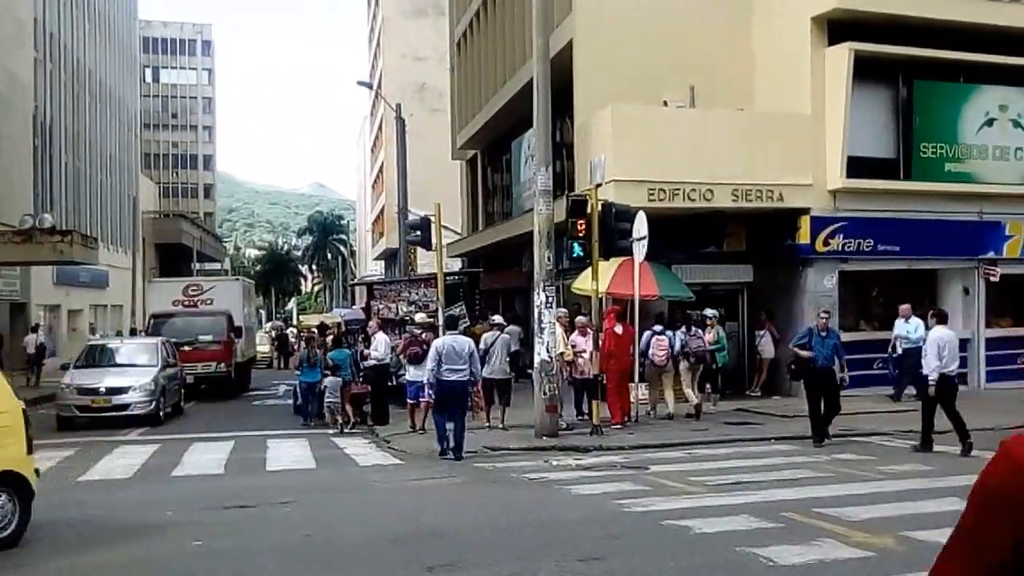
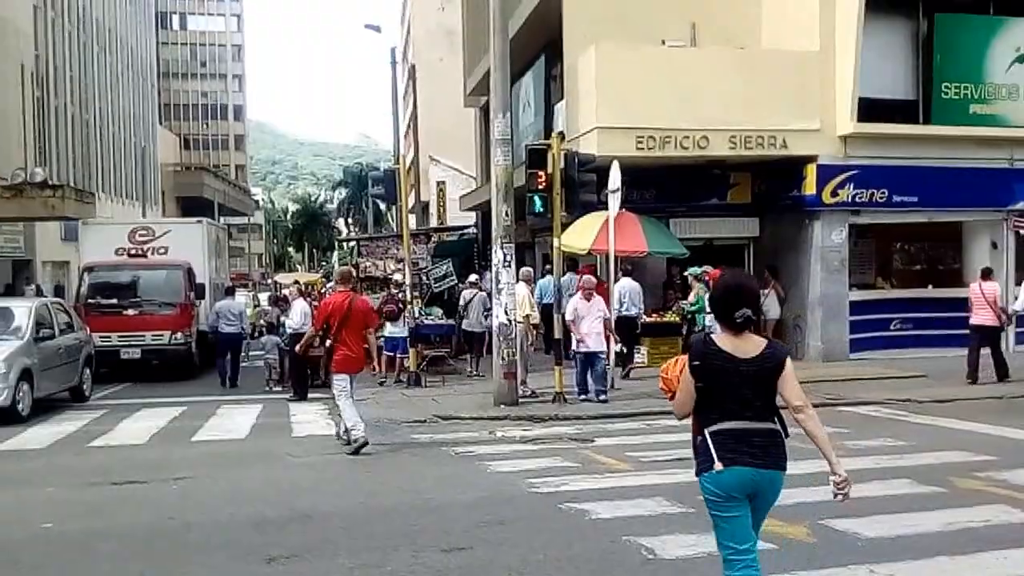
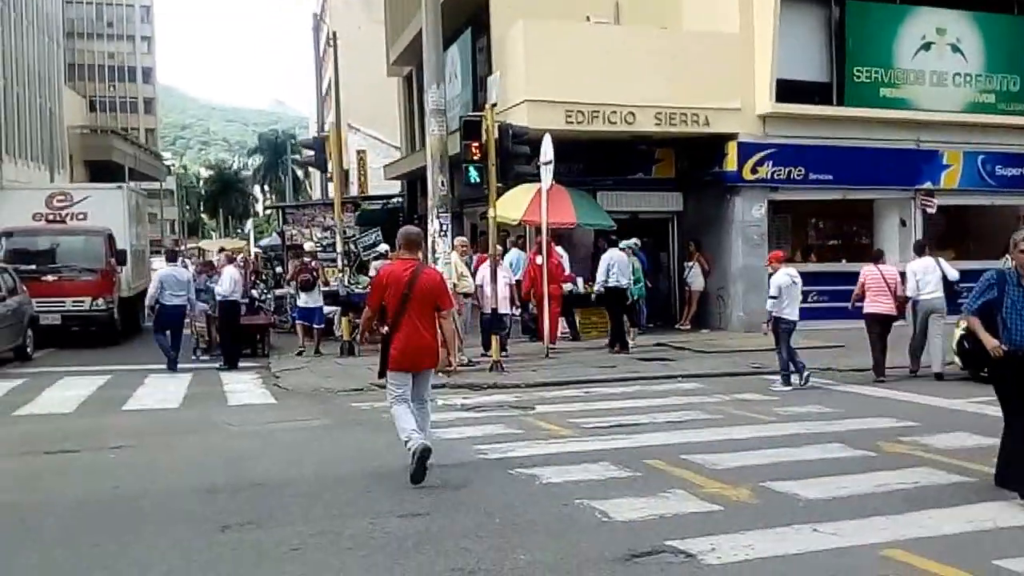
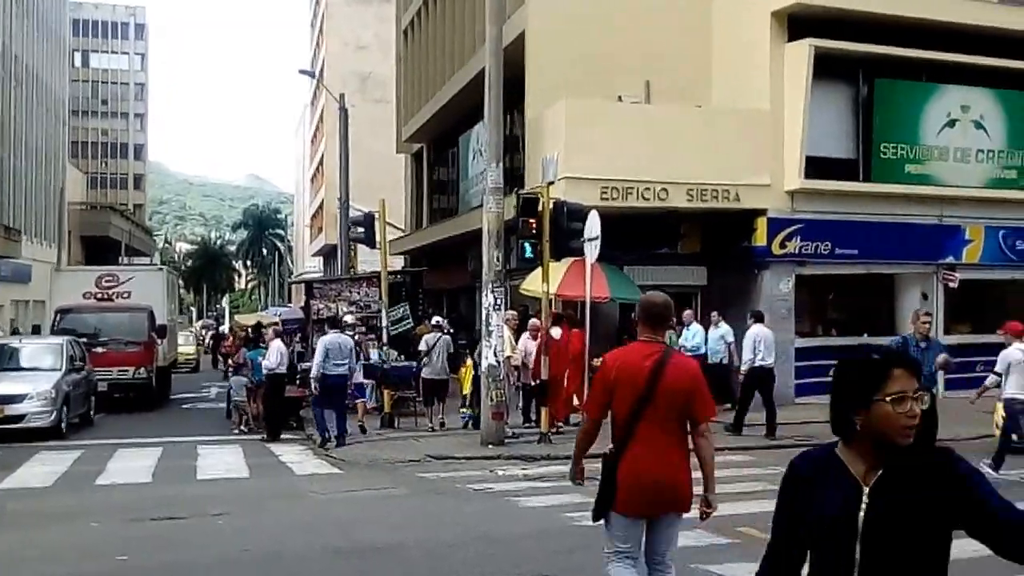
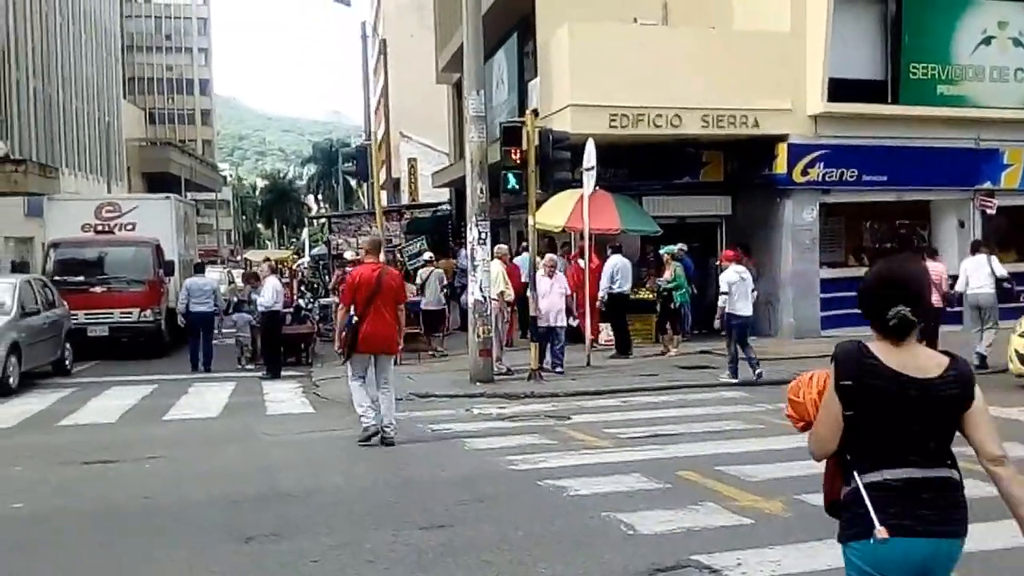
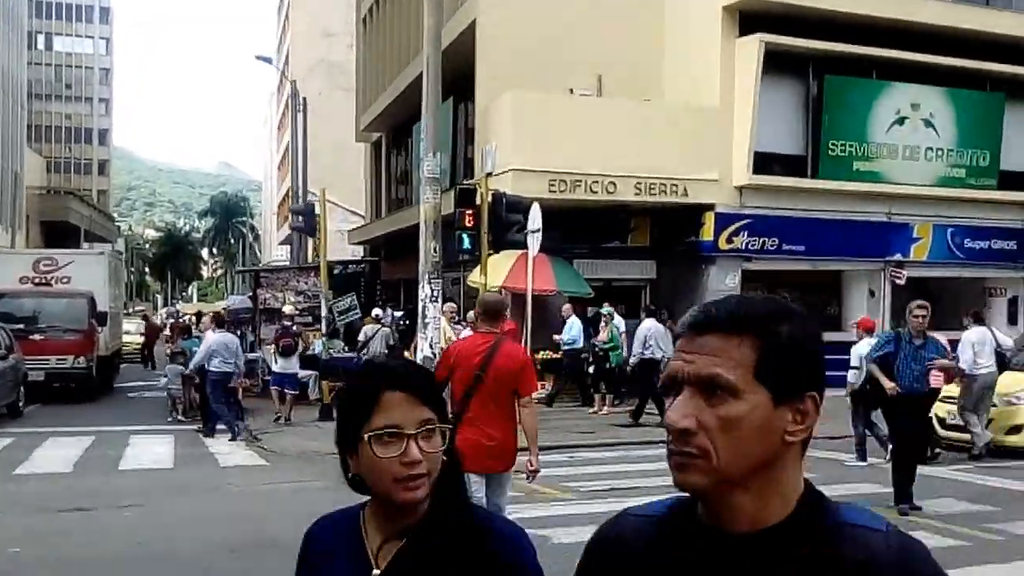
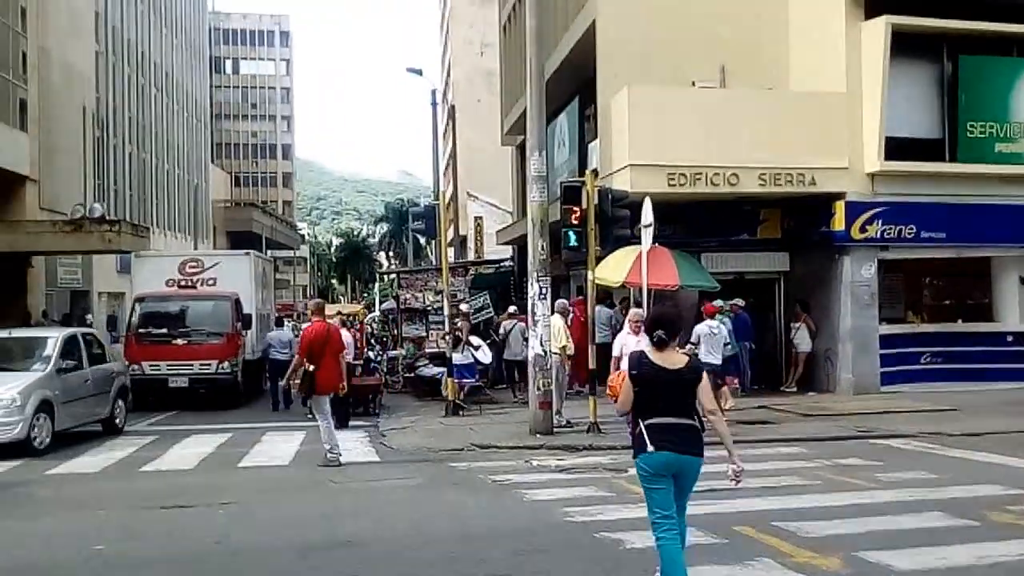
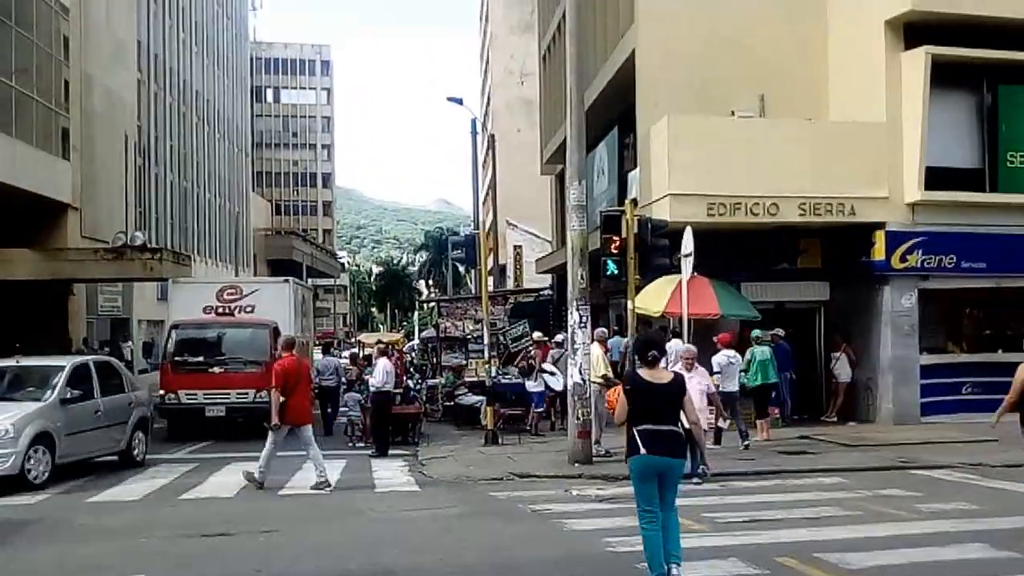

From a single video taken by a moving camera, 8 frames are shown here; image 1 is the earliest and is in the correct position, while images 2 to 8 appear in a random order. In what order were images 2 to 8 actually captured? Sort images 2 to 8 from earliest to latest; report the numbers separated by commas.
4, 6, 3, 5, 2, 7, 8
